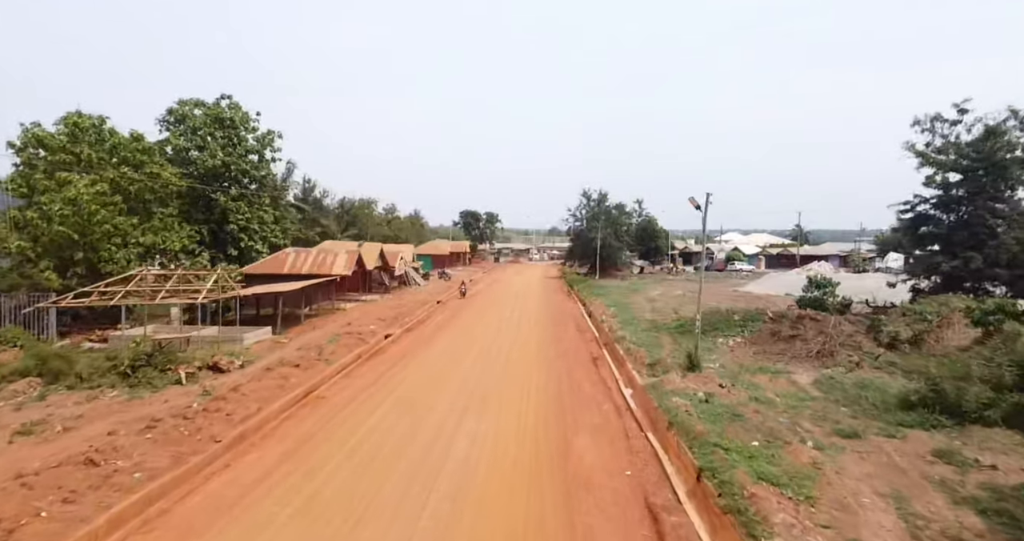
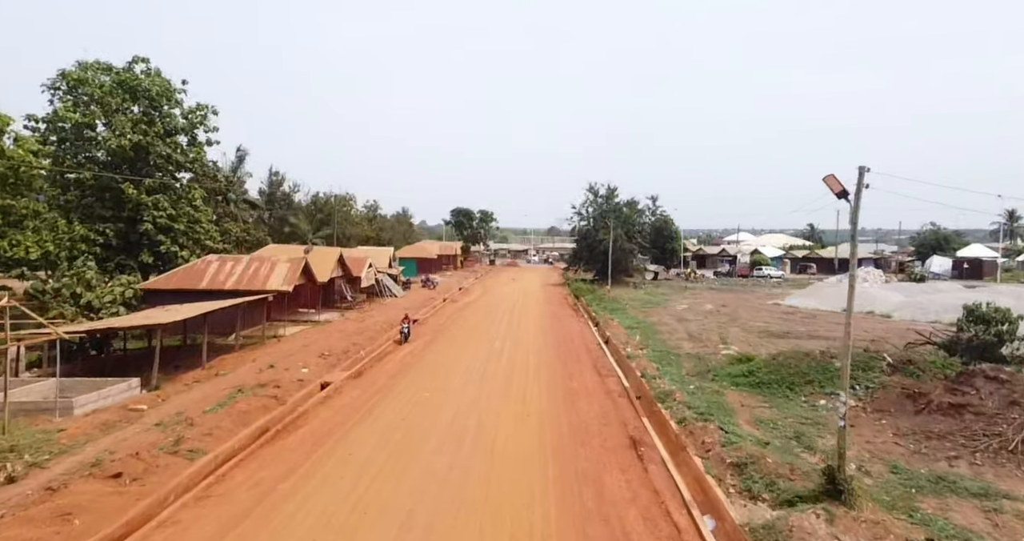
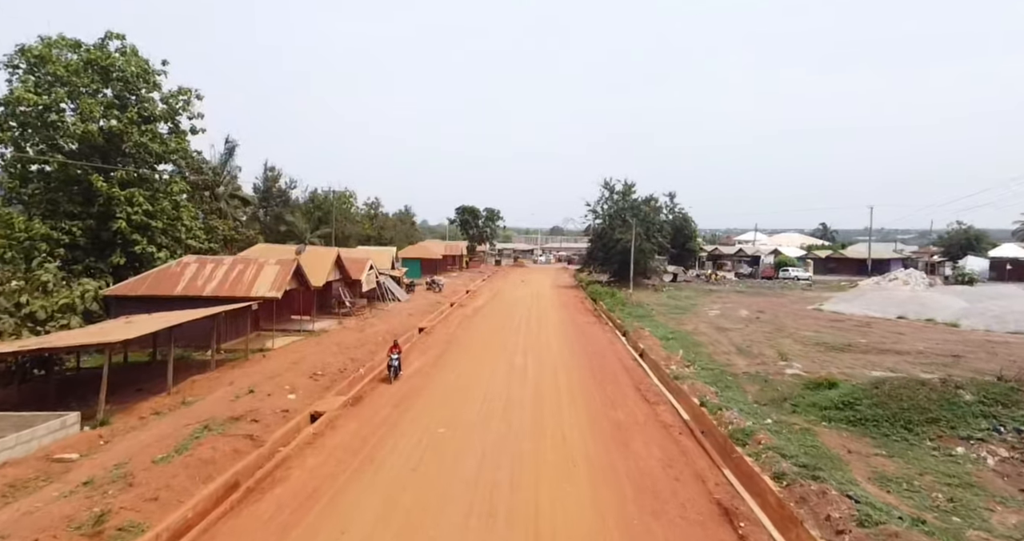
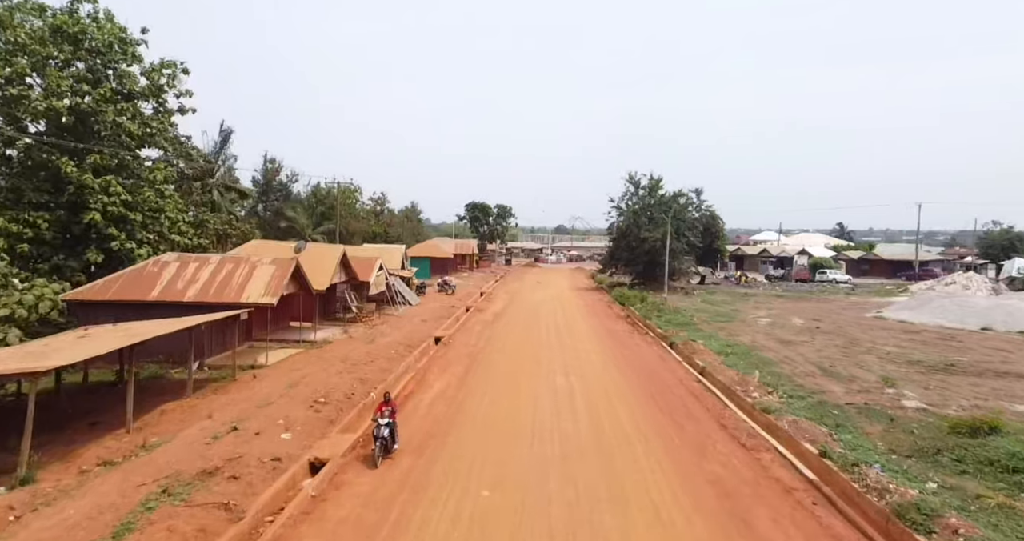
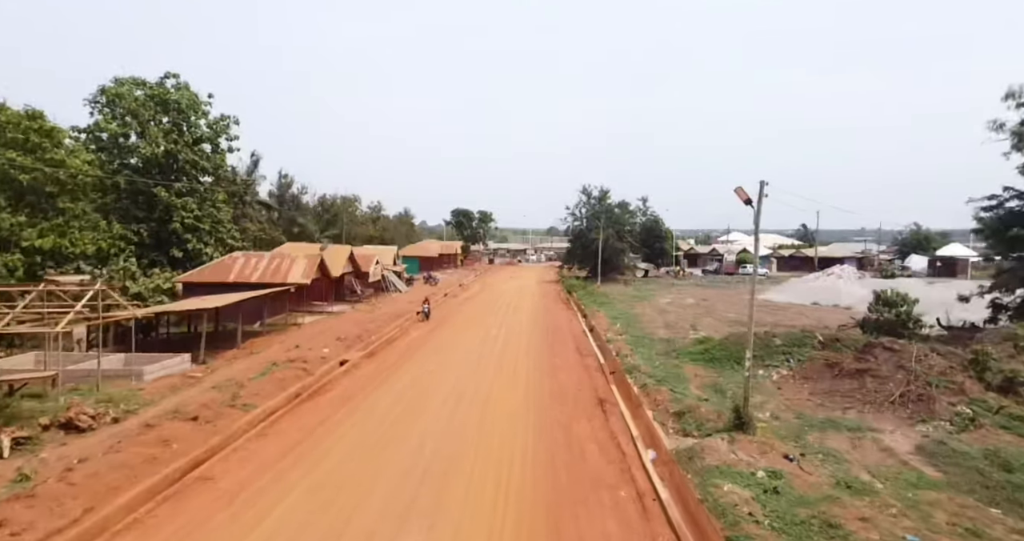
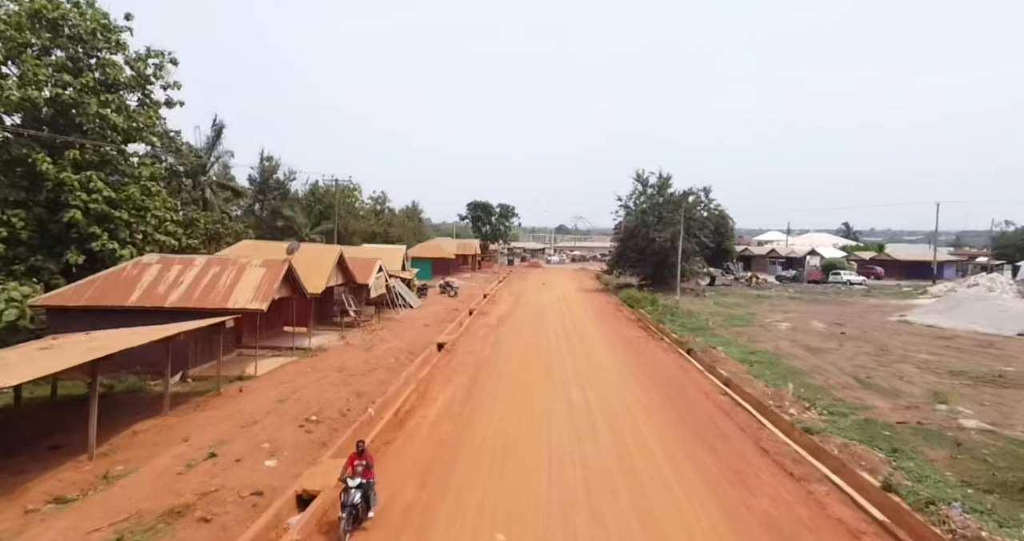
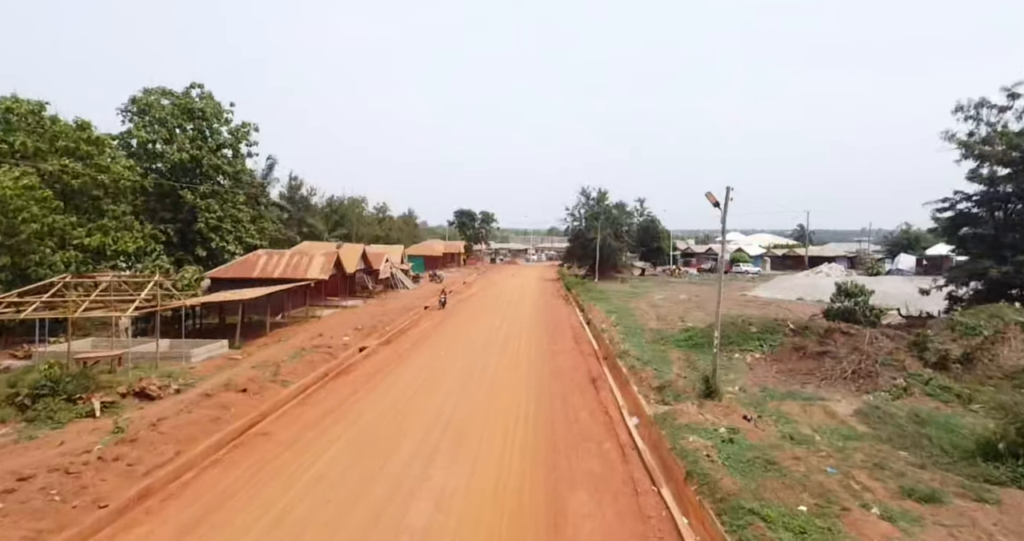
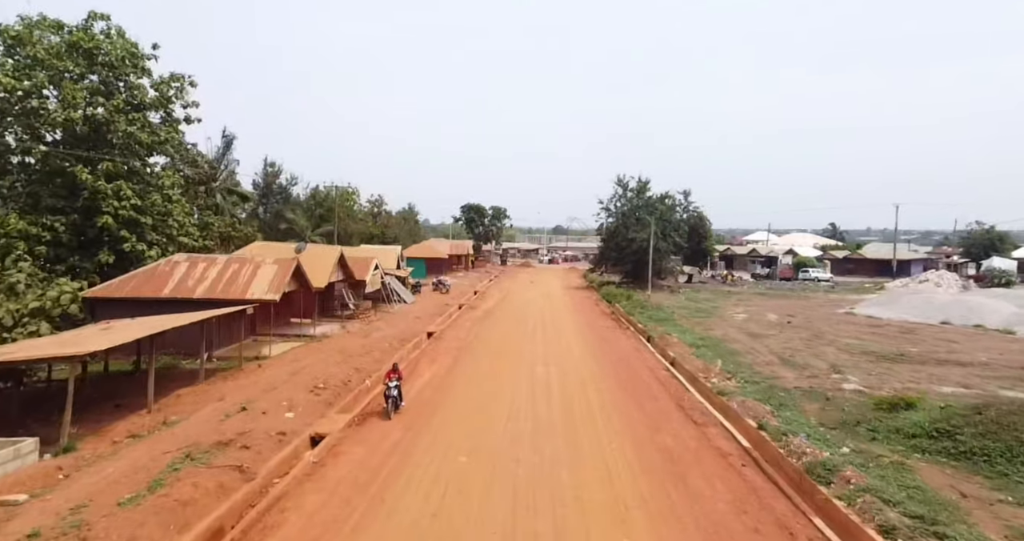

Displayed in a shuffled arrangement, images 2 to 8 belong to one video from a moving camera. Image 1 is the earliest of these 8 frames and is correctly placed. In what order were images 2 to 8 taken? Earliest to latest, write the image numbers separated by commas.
7, 5, 2, 3, 8, 4, 6
